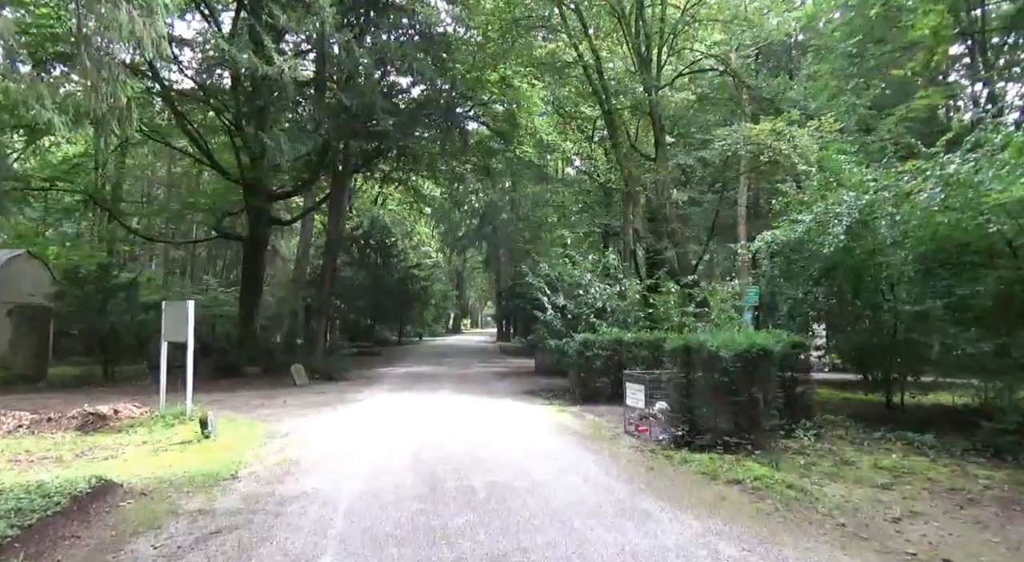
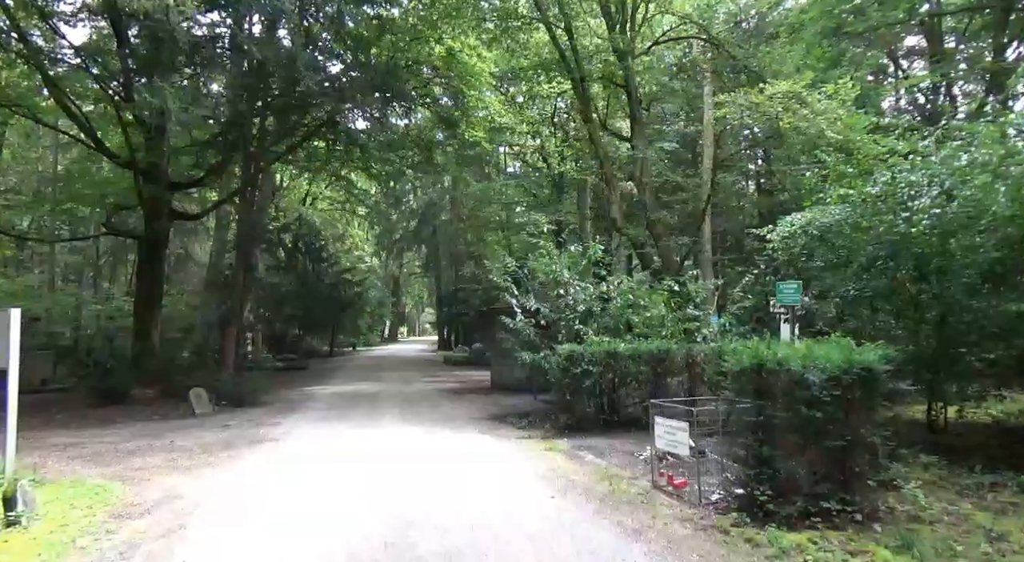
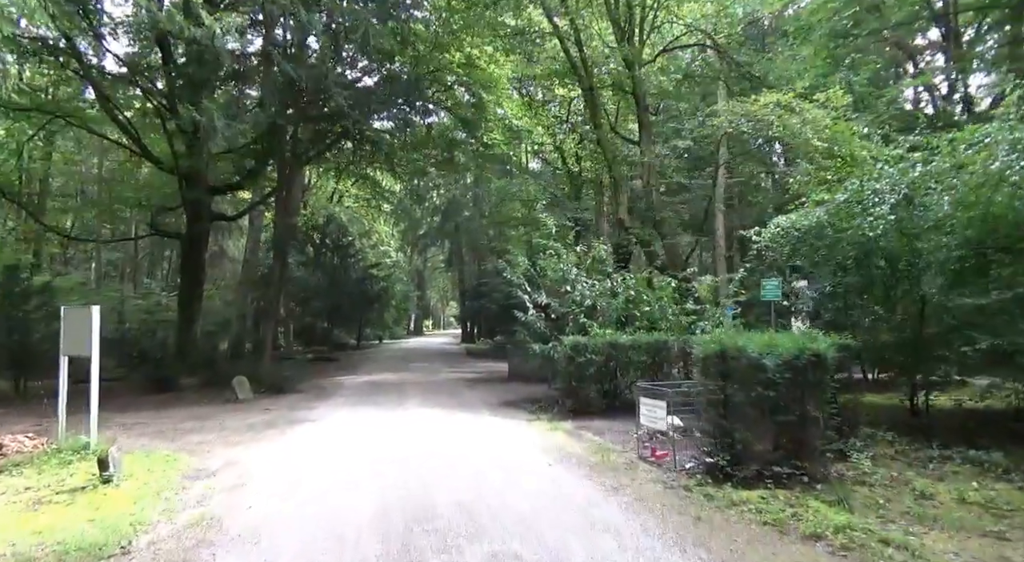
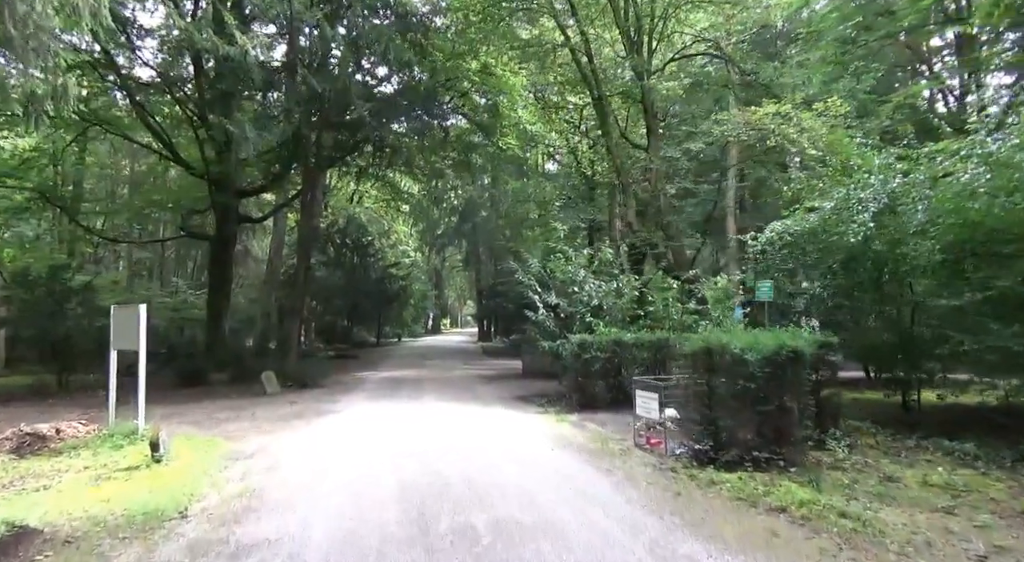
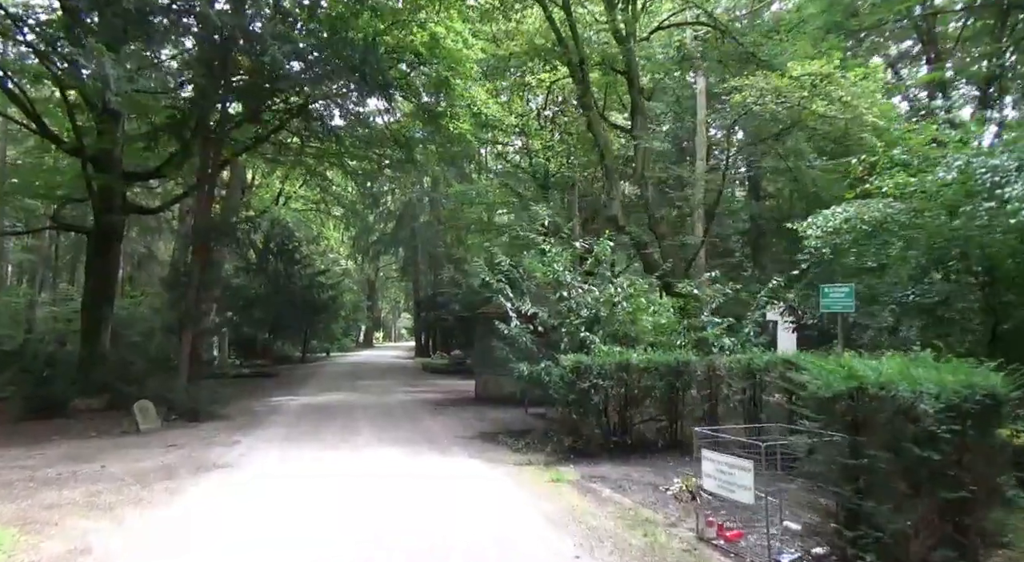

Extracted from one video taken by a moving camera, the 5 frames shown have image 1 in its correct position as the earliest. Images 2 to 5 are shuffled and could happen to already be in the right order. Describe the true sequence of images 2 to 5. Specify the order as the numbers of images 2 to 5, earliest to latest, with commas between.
4, 3, 2, 5
